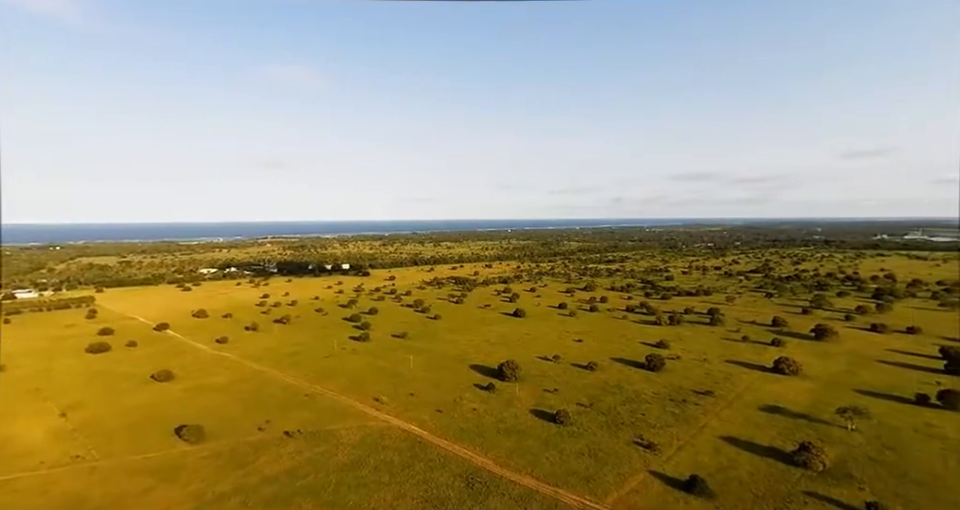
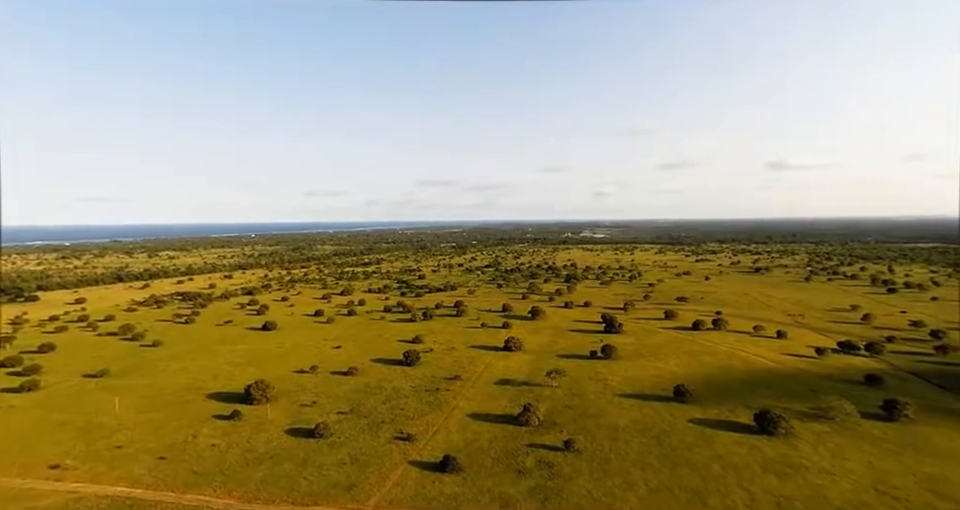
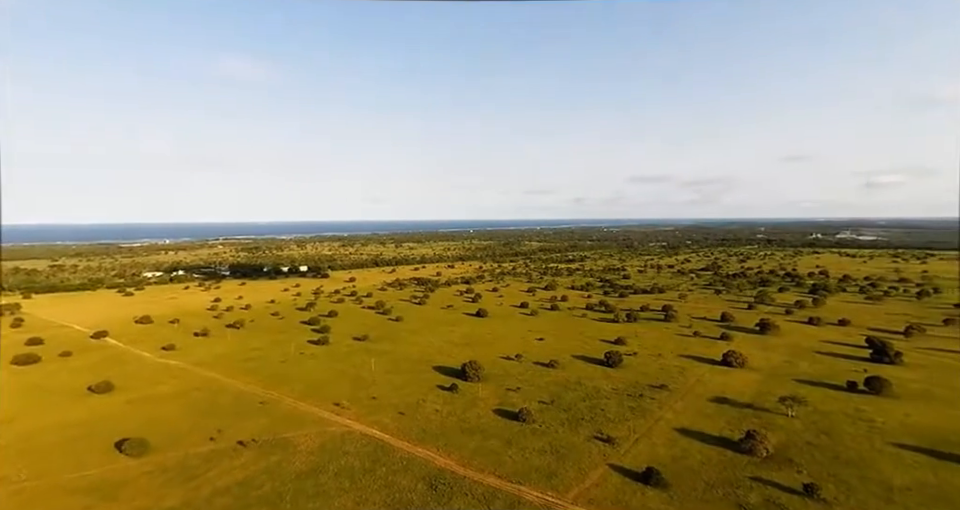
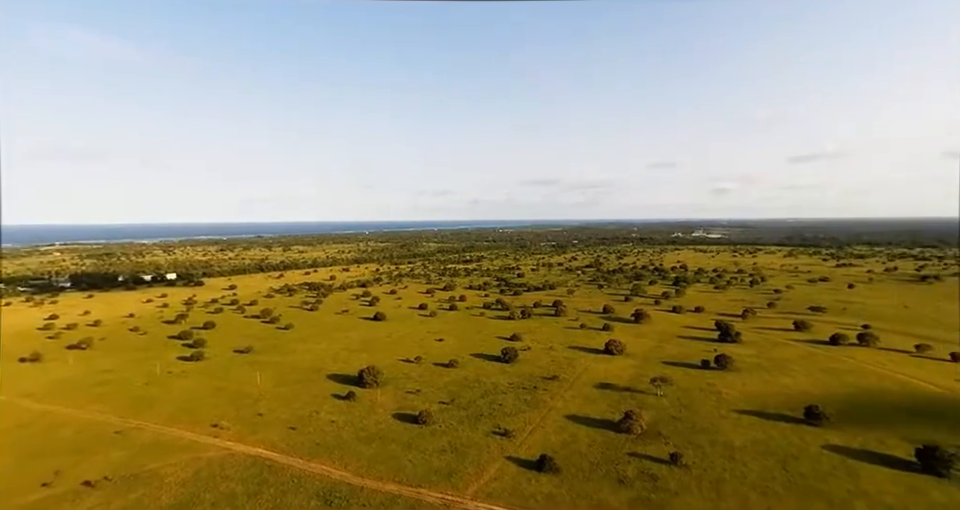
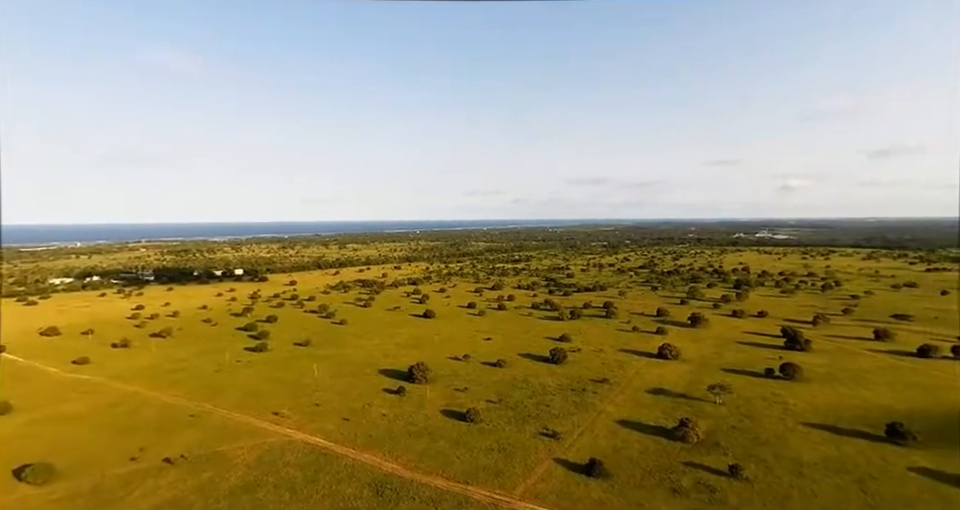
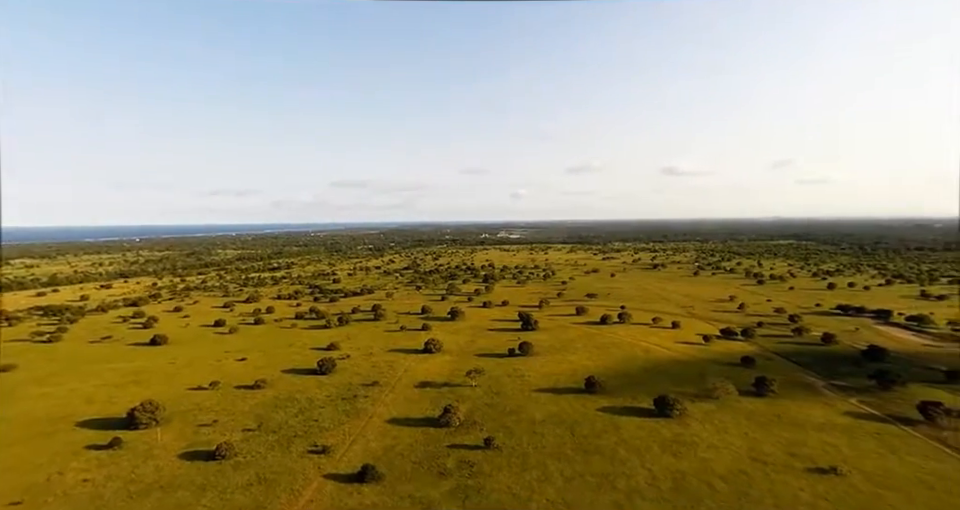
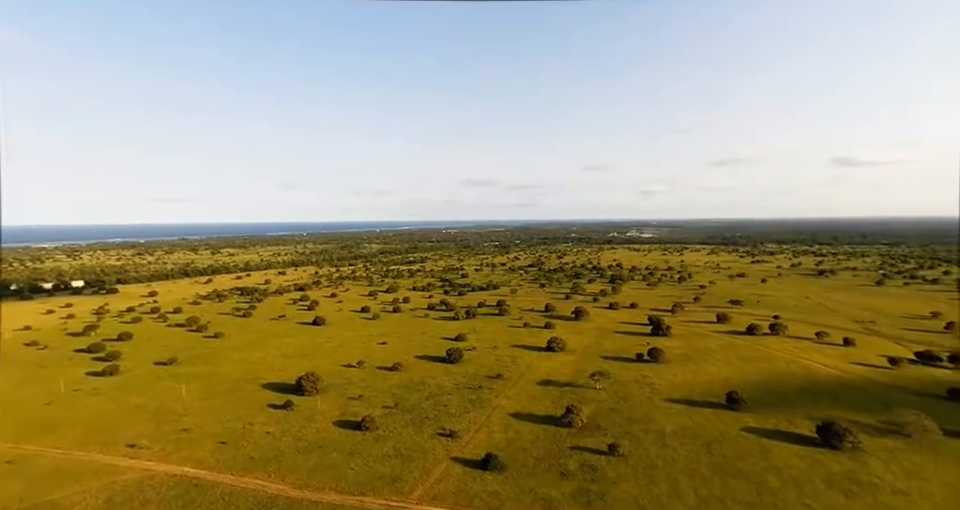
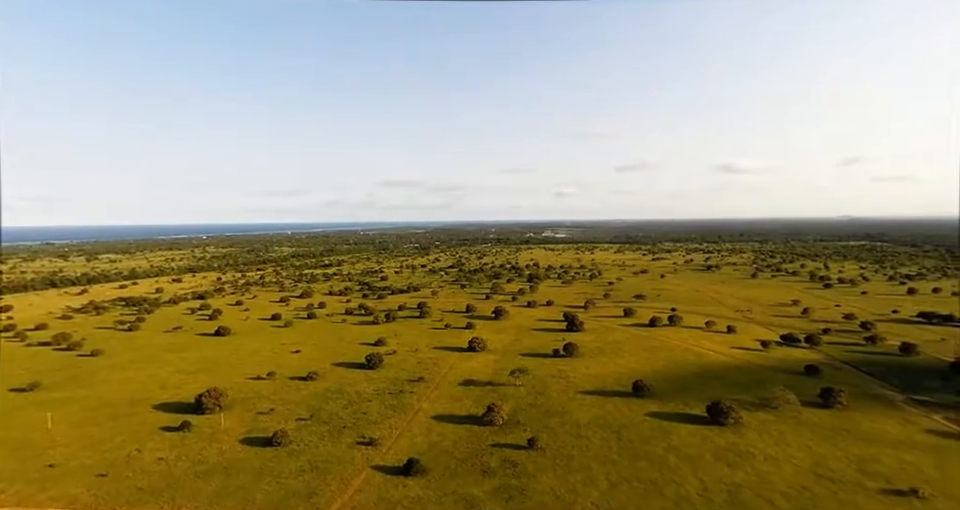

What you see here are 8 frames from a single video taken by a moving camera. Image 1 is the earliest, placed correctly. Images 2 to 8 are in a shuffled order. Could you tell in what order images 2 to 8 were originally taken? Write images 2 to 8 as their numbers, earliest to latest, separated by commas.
3, 5, 4, 7, 2, 8, 6
